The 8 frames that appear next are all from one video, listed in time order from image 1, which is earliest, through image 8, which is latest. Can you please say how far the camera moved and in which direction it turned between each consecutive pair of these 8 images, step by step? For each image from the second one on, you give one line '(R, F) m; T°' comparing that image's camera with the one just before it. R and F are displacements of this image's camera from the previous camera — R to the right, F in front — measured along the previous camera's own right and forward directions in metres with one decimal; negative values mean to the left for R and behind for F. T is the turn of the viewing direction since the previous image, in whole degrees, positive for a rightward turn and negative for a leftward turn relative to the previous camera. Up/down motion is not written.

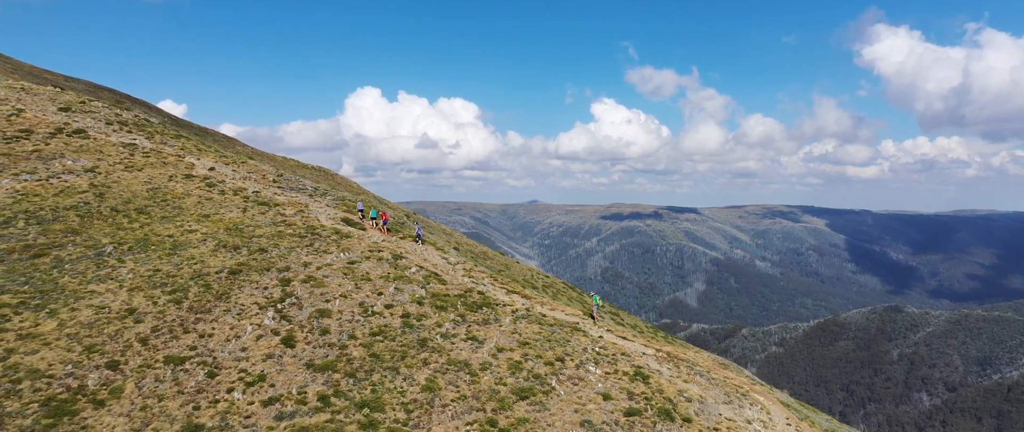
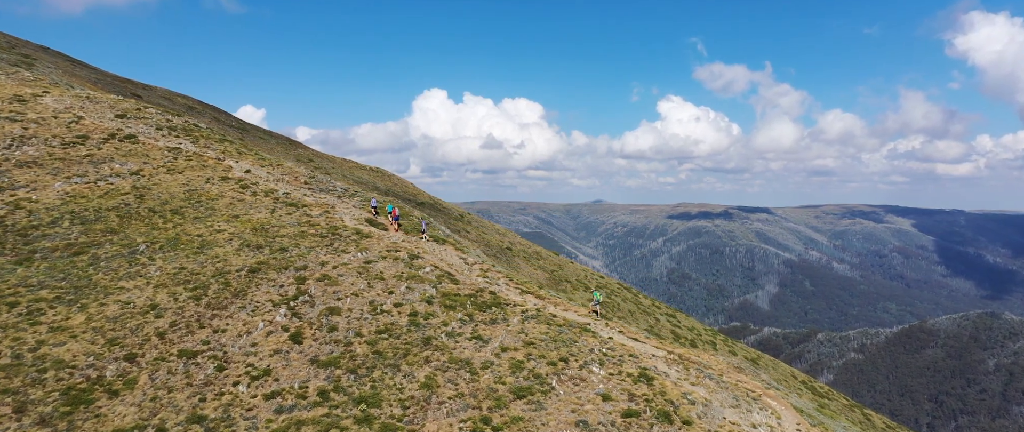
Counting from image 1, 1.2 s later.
(+2.2, 0.0) m; -4°
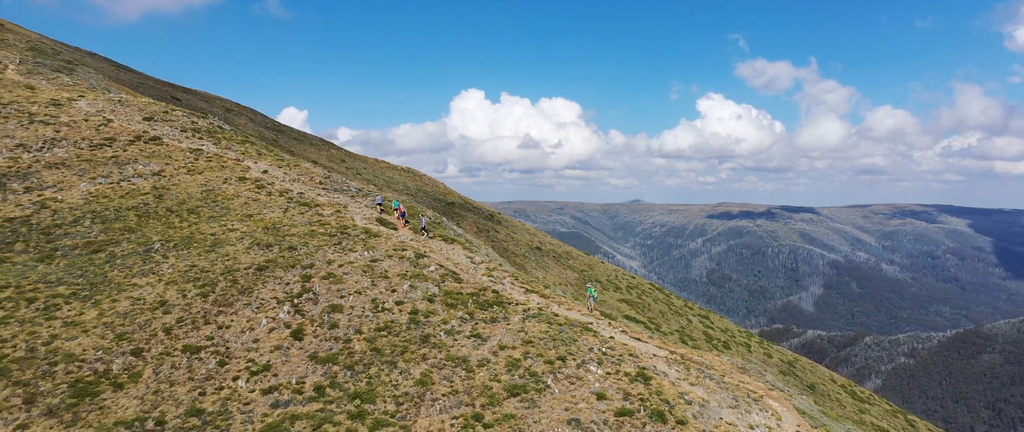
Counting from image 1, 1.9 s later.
(+1.4, -0.1) m; -2°
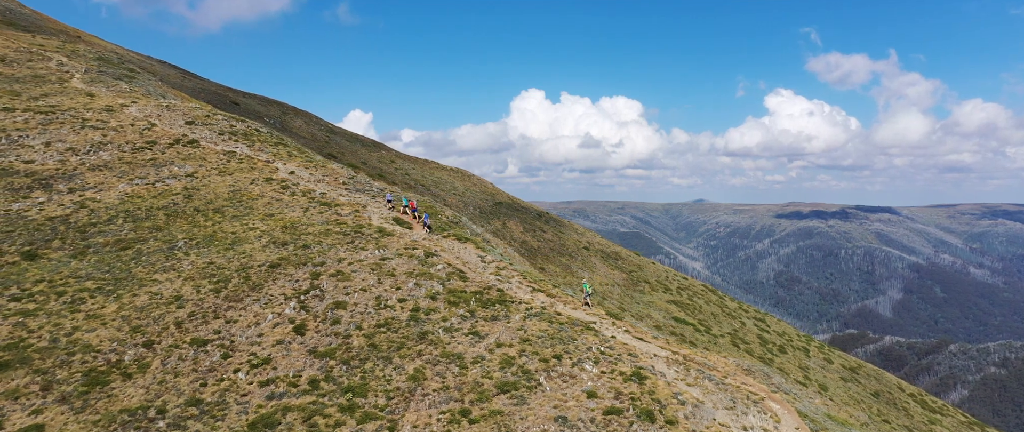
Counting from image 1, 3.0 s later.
(+2.3, -0.1) m; -4°
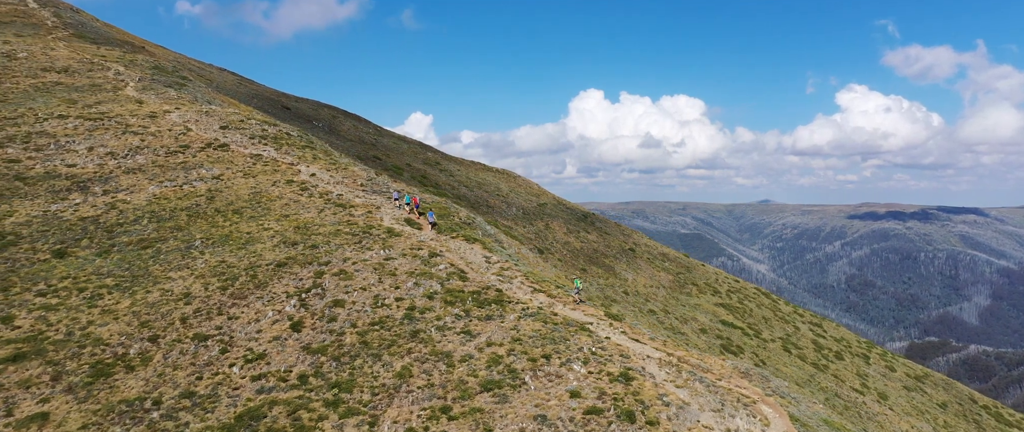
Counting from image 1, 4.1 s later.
(+2.5, -0.2) m; -4°
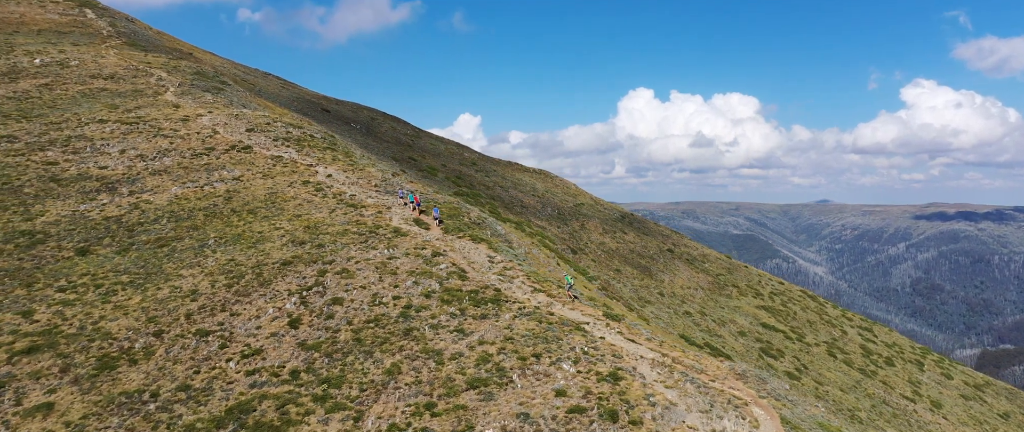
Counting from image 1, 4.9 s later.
(+2.0, -0.2) m; -3°
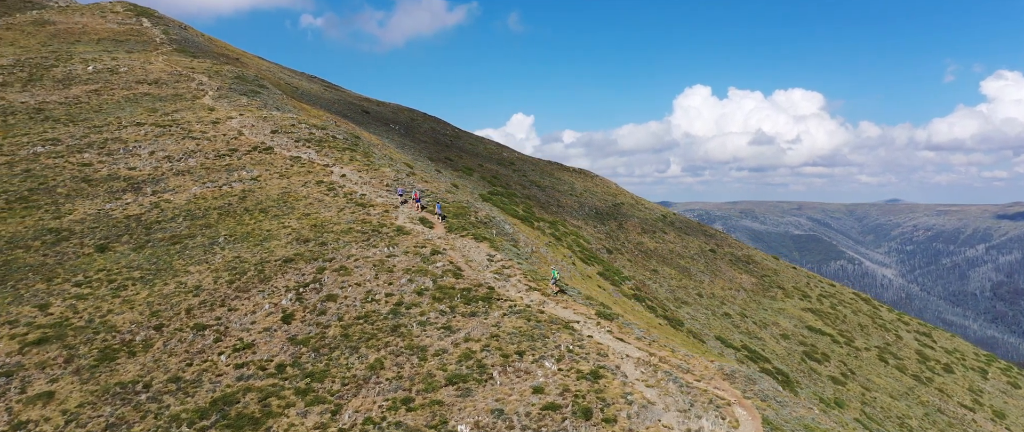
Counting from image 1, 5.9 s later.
(+2.5, -0.2) m; -3°
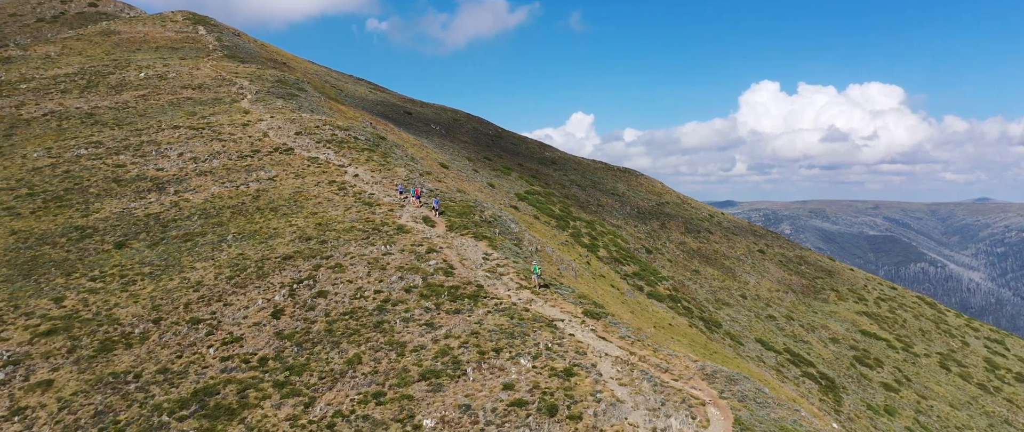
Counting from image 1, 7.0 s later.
(+3.0, -0.3) m; -3°
